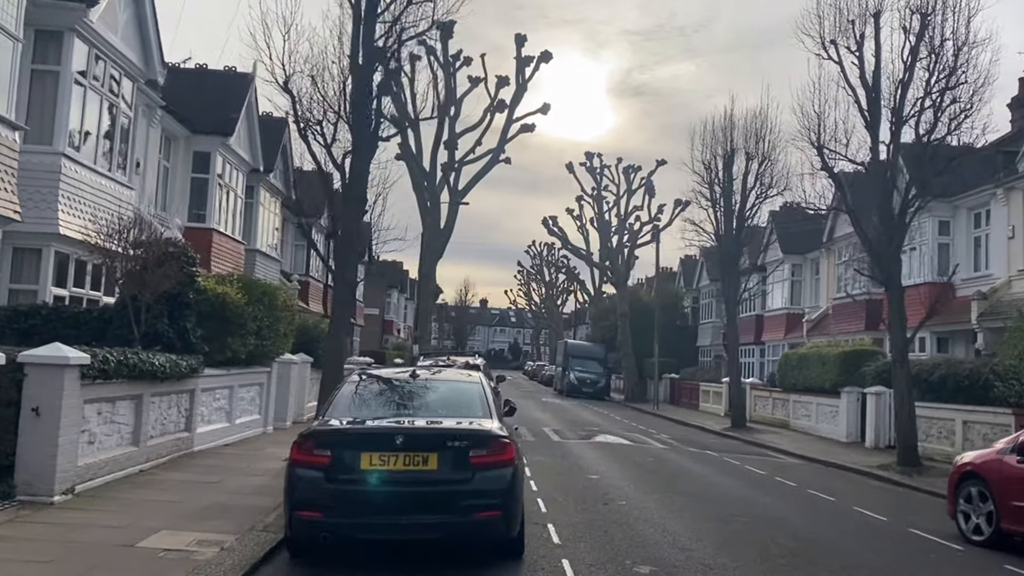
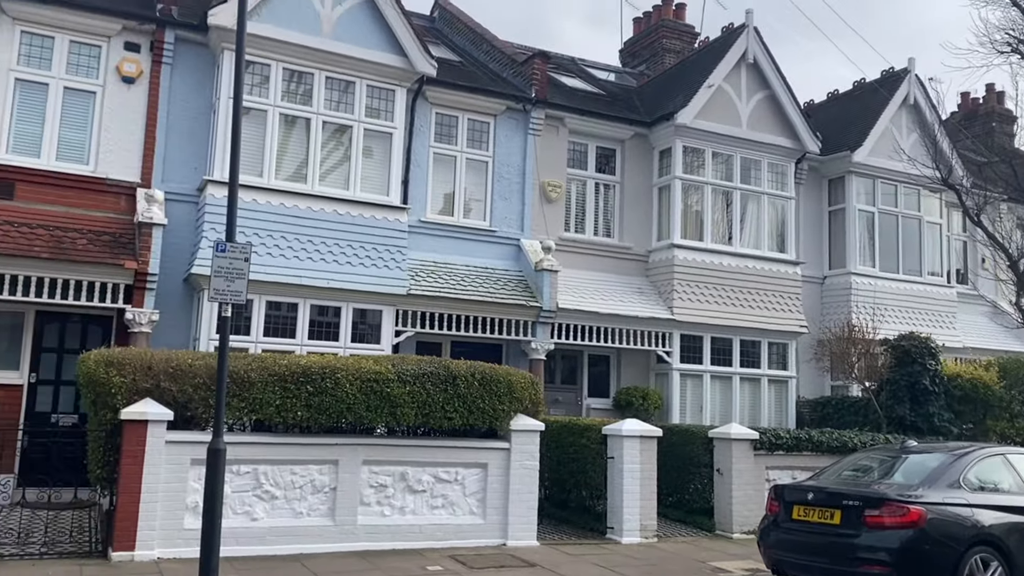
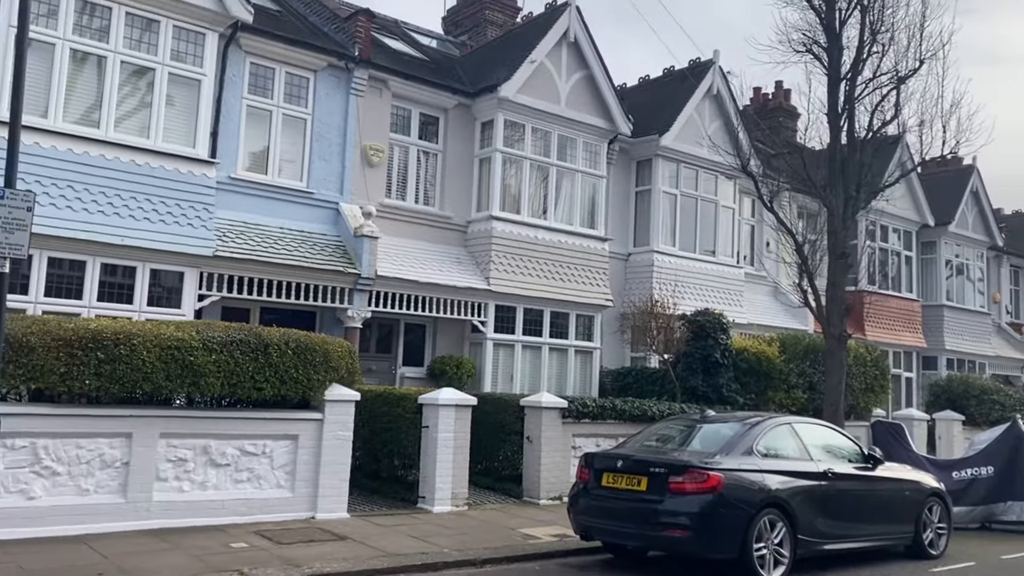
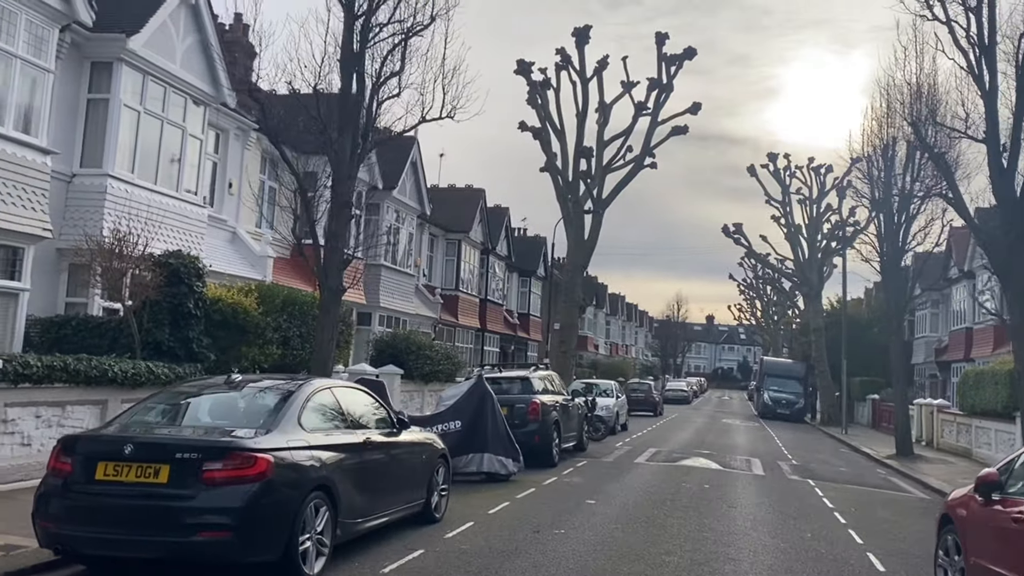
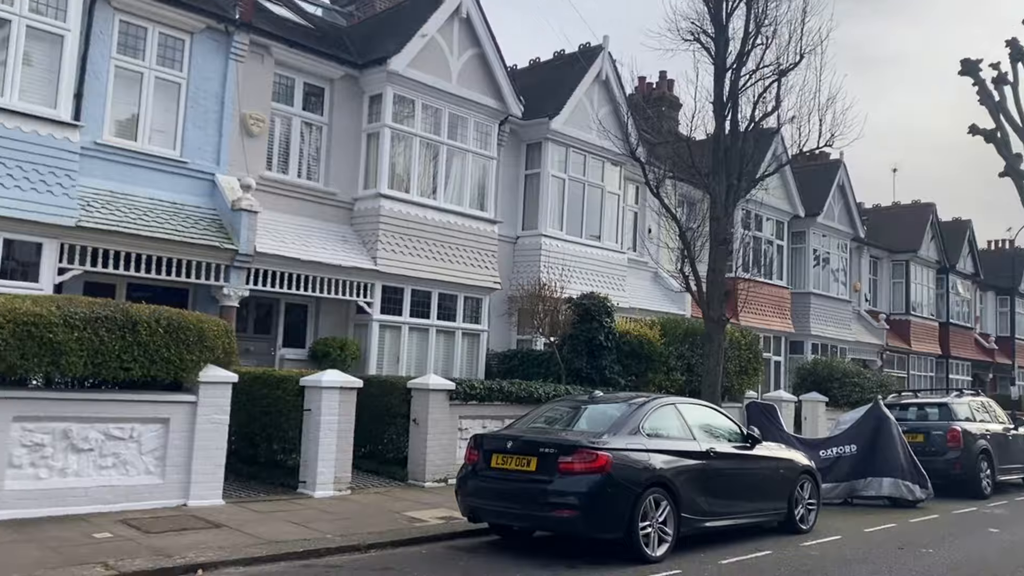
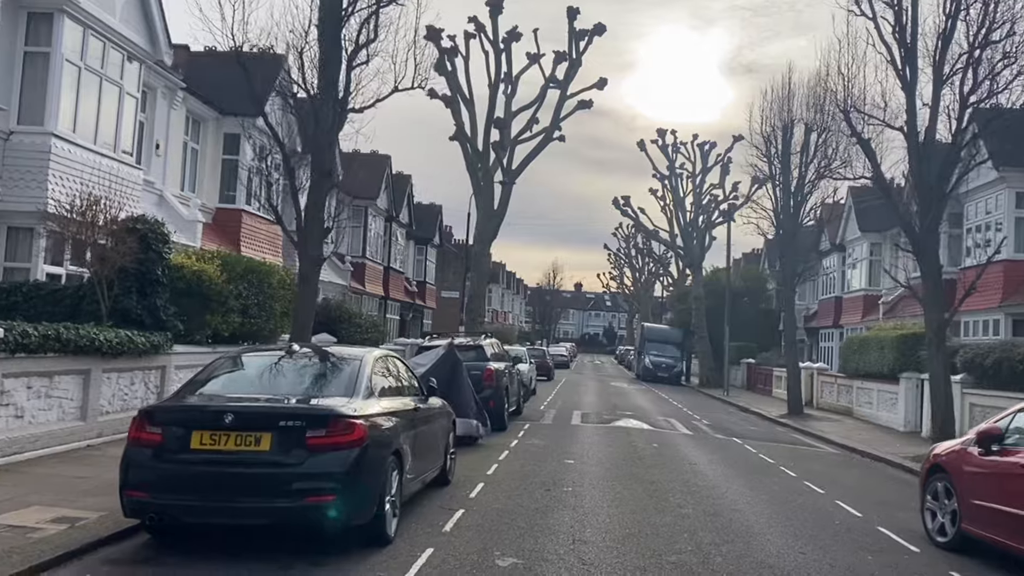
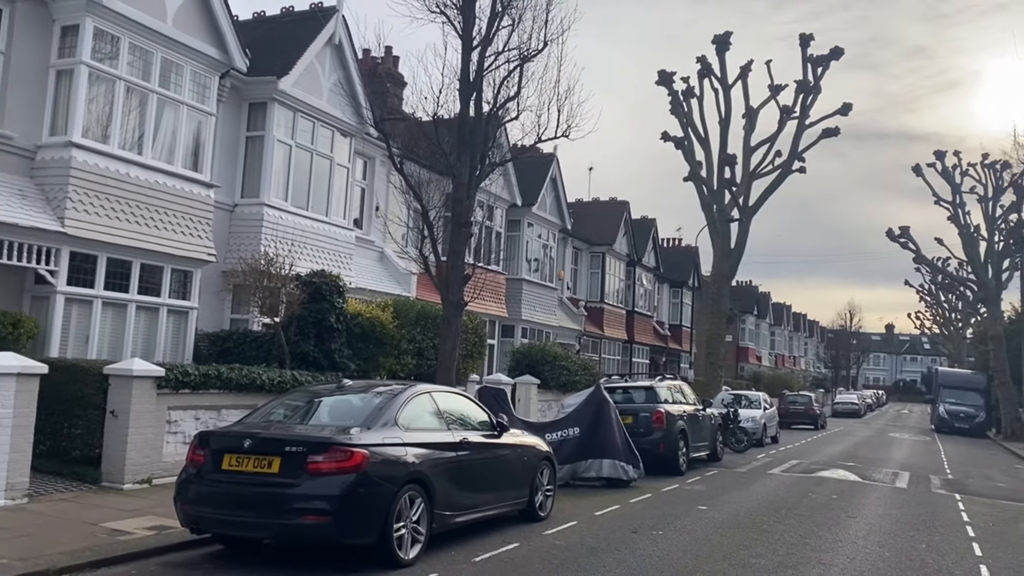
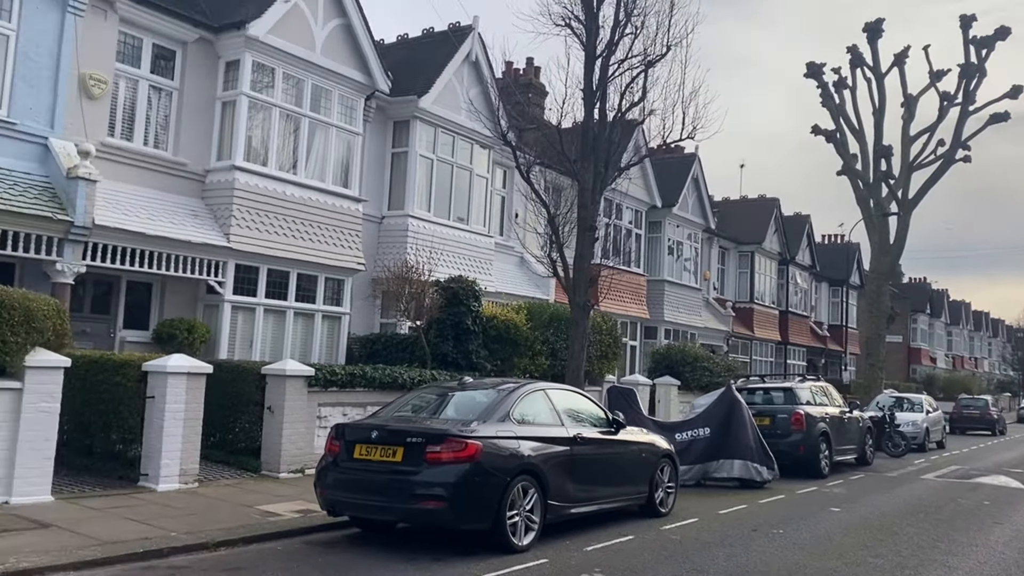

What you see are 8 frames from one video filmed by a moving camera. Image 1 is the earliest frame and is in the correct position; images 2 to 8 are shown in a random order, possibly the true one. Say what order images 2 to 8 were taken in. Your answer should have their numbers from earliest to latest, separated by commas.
6, 4, 7, 8, 5, 3, 2
